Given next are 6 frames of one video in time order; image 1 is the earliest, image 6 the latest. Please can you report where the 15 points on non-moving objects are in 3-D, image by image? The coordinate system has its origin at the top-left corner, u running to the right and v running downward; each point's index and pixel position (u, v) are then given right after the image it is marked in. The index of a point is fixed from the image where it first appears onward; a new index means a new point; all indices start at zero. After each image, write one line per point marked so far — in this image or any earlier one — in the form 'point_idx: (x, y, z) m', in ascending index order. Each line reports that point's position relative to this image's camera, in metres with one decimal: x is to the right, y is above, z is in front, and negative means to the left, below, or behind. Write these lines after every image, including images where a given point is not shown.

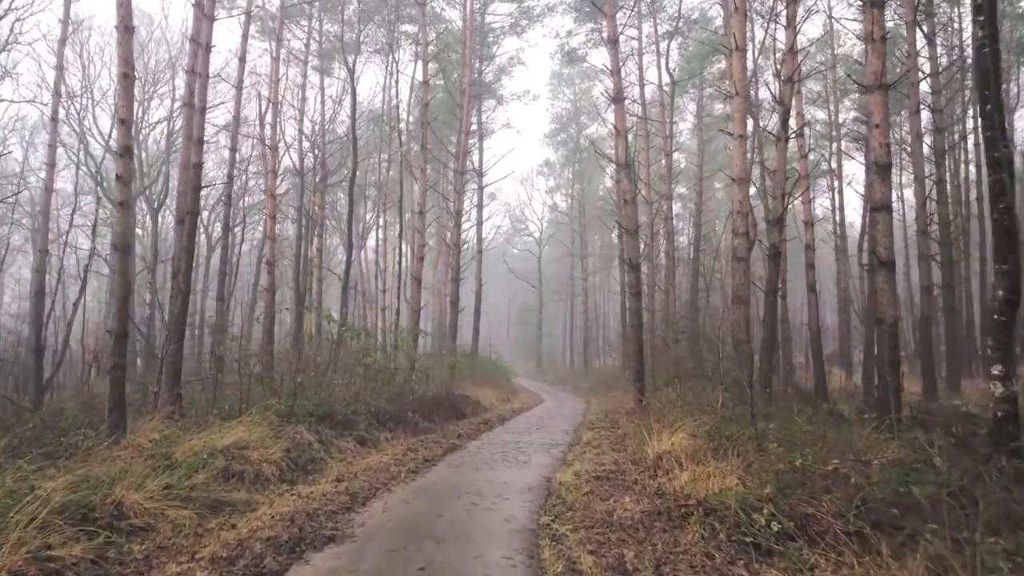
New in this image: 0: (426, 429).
0: (-1.4, -2.2, +10.5) m
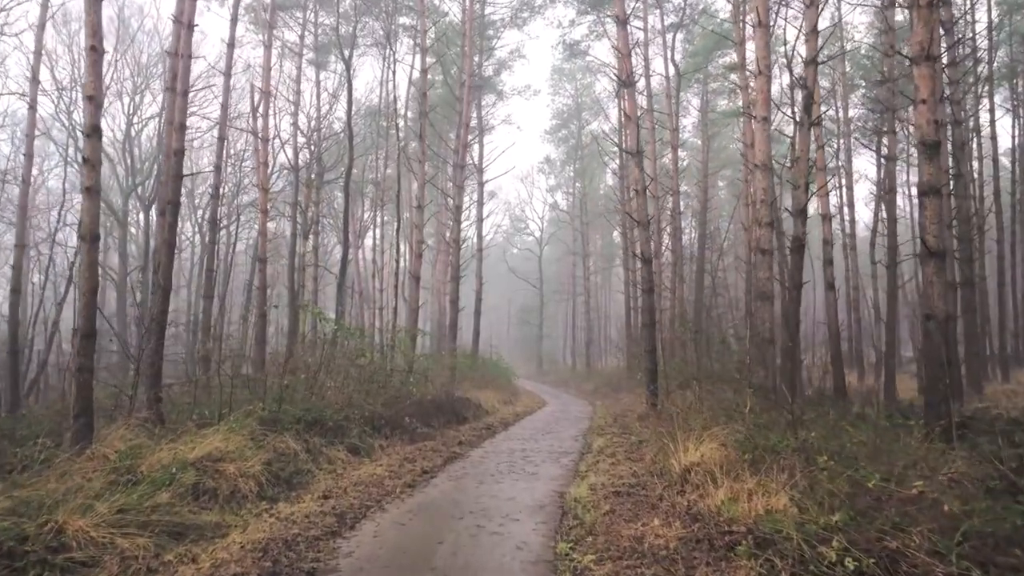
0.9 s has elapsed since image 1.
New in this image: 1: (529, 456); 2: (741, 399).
0: (-1.3, -2.2, +9.8) m
1: (+0.2, -2.1, +8.1) m
2: (+2.8, -1.4, +8.0) m
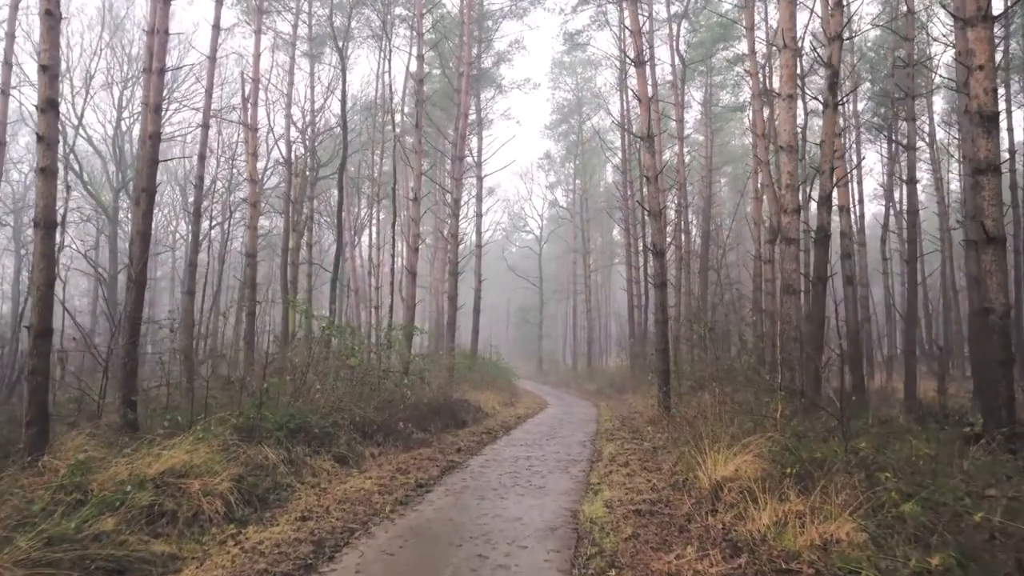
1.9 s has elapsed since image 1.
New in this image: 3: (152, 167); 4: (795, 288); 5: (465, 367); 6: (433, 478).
0: (-1.3, -2.1, +9.1) m
1: (+0.3, -2.0, +7.4) m
2: (+2.8, -1.3, +7.3) m
3: (-4.9, +1.6, +9.1) m
4: (+3.4, 0.0, +7.9) m
5: (-1.1, -1.9, +16.0) m
6: (-0.8, -1.9, +6.6) m
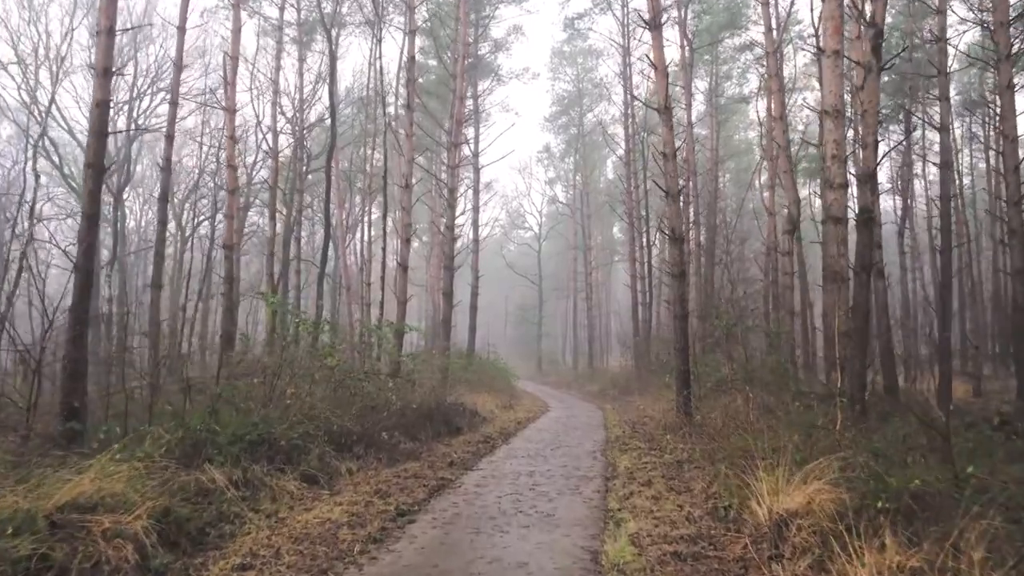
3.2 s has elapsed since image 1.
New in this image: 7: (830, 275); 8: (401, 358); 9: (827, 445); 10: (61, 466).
0: (-1.3, -2.0, +7.9) m
1: (+0.3, -1.9, +6.2) m
2: (+2.8, -1.1, +6.1) m
3: (-4.9, +1.8, +7.9) m
4: (+3.4, +0.1, +6.8) m
5: (-1.1, -1.8, +14.9) m
6: (-0.8, -1.8, +5.5) m
7: (+3.3, +0.1, +6.8) m
8: (-1.7, -1.1, +10.4) m
9: (+2.4, -1.2, +5.0) m
10: (-3.3, -1.3, +4.9) m
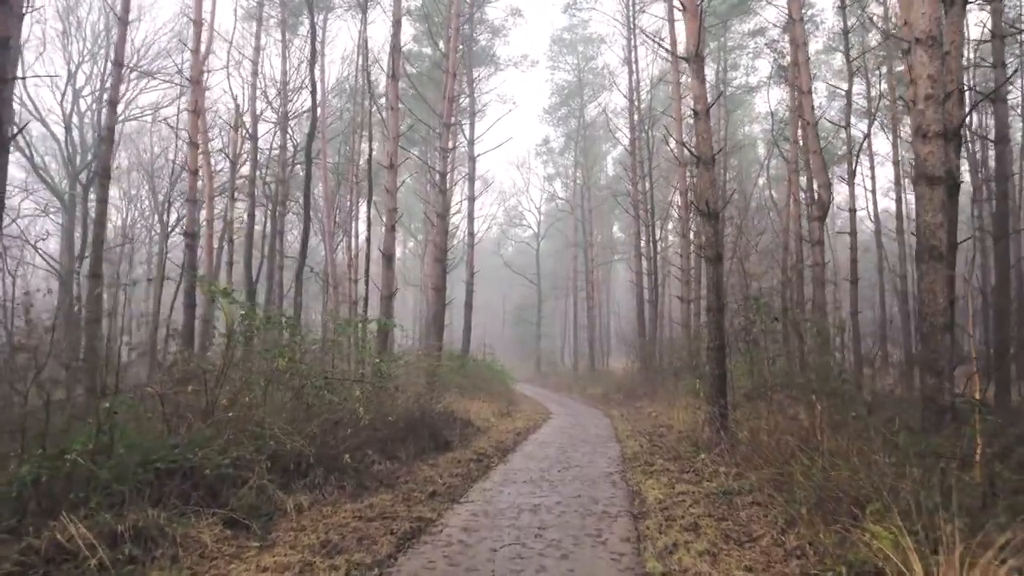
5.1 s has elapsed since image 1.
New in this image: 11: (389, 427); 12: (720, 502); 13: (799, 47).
0: (-1.3, -1.8, +6.3) m
1: (+0.3, -1.7, +4.7) m
2: (+2.8, -1.0, +4.6) m
3: (-4.9, +1.9, +6.4) m
4: (+3.4, +0.3, +5.2) m
5: (-1.2, -1.6, +13.3) m
6: (-0.8, -1.6, +3.9) m
7: (+3.3, +0.3, +5.2) m
8: (-1.7, -1.0, +8.9) m
9: (+2.4, -1.0, +3.4) m
10: (-3.3, -1.1, +3.3) m
11: (-1.4, -1.6, +7.4) m
12: (+1.6, -1.7, +5.1) m
13: (+6.2, +5.2, +14.2) m
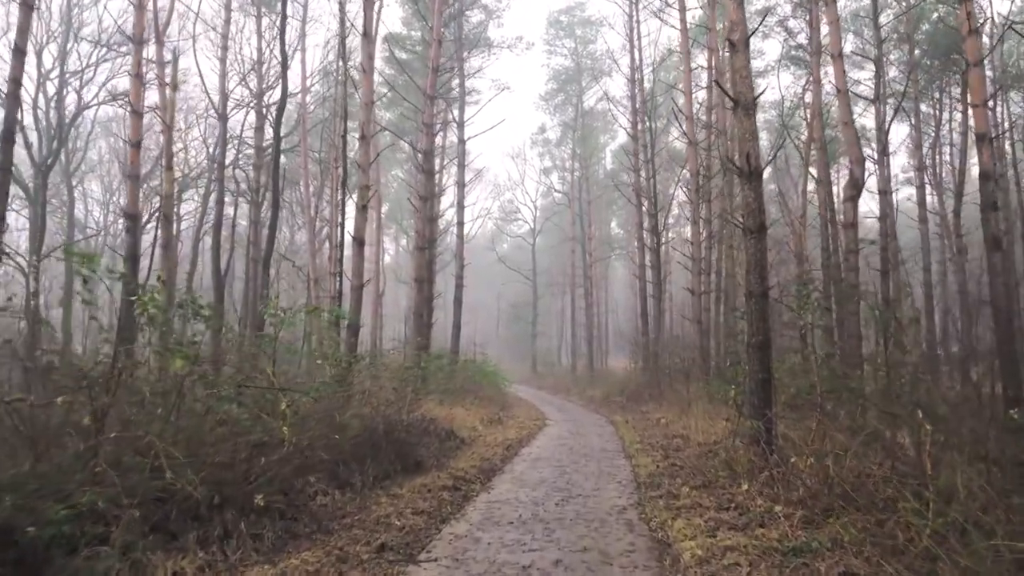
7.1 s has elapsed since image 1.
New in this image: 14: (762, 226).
0: (-1.4, -1.7, +4.7) m
1: (+0.1, -1.5, +3.0) m
2: (+2.7, -0.8, +3.0) m
3: (-5.1, +2.1, +4.7) m
4: (+3.3, +0.5, +3.6) m
5: (-1.3, -1.5, +11.7) m
6: (-0.9, -1.4, +2.3) m
7: (+3.1, +0.5, +3.6) m
8: (-1.9, -0.8, +7.2) m
9: (+2.3, -0.8, +1.8) m
10: (-3.4, -1.0, +1.7) m
11: (-1.5, -1.4, +5.8) m
12: (+1.5, -1.5, +3.5) m
13: (+6.0, +5.4, +12.6) m
14: (+2.1, +0.5, +5.8) m
